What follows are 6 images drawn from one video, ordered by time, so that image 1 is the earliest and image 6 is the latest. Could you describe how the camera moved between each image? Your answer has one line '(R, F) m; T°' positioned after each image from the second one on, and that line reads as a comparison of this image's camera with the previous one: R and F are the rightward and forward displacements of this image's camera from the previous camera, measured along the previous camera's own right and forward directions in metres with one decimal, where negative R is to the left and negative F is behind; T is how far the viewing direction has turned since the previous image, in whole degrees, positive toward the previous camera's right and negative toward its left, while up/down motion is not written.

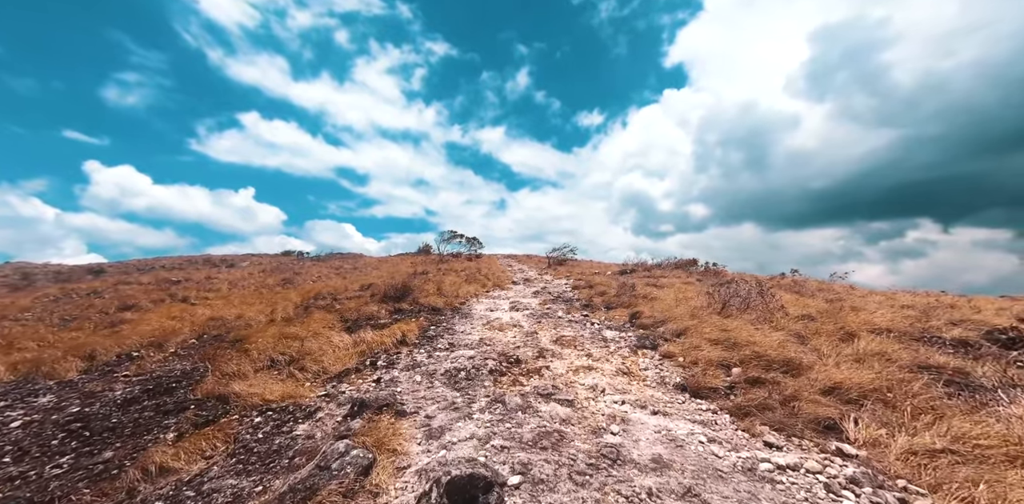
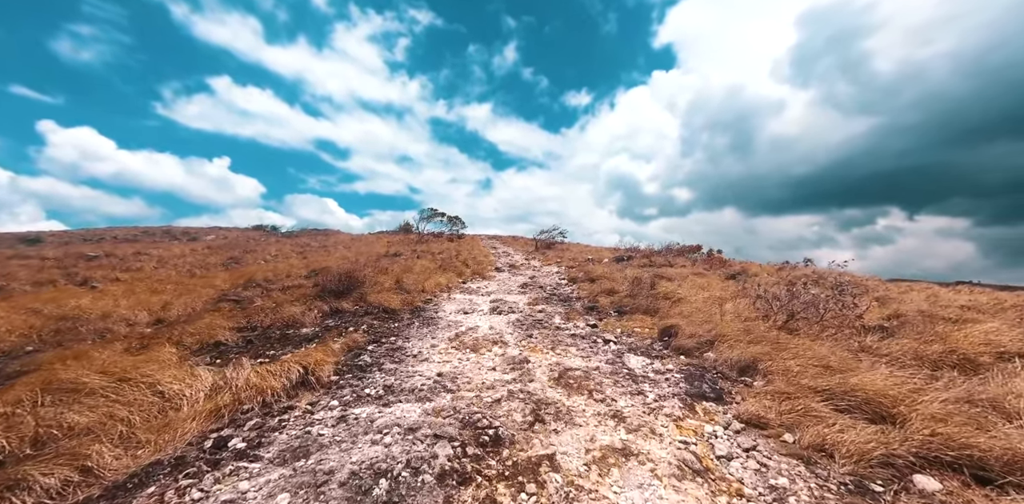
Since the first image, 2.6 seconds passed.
(+0.1, +4.2) m; +2°
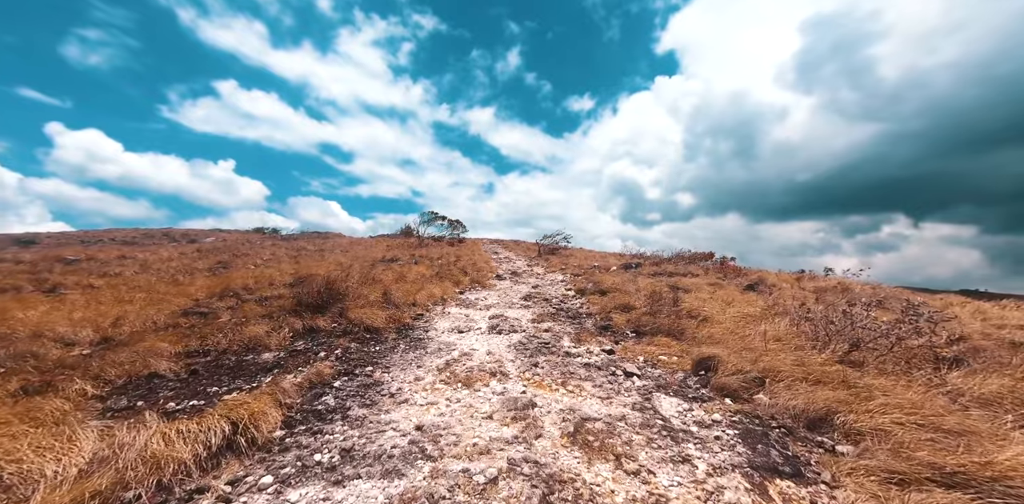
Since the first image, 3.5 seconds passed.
(0.0, +1.6) m; 0°
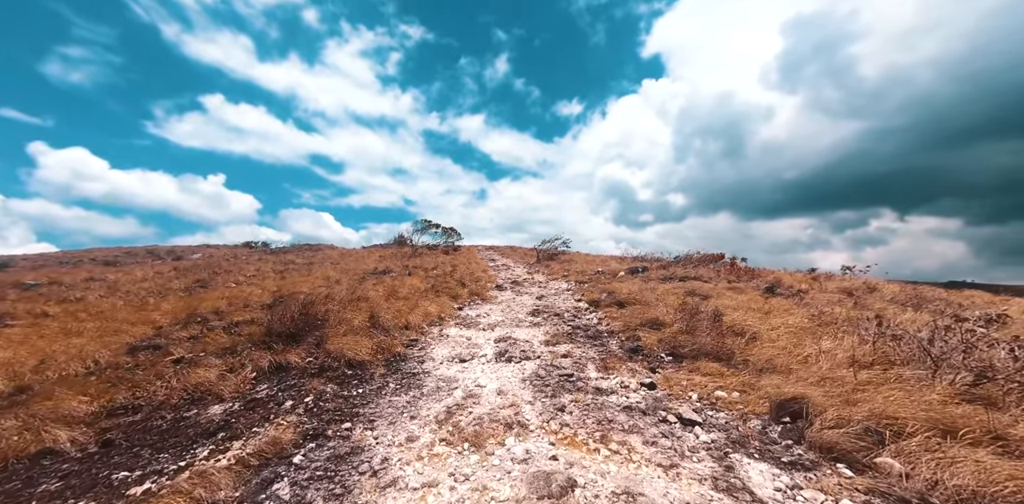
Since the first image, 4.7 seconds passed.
(-0.4, +1.8) m; +1°
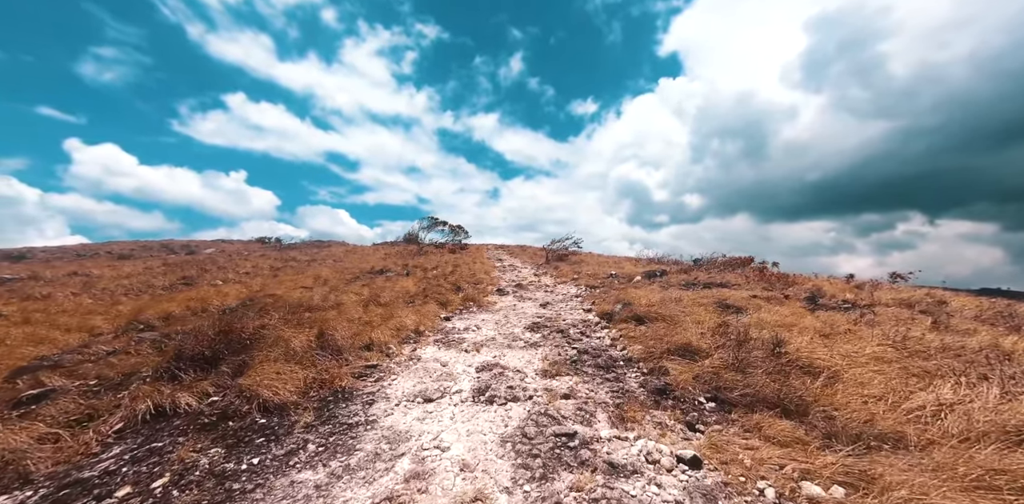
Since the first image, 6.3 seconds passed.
(+0.5, +2.5) m; -2°
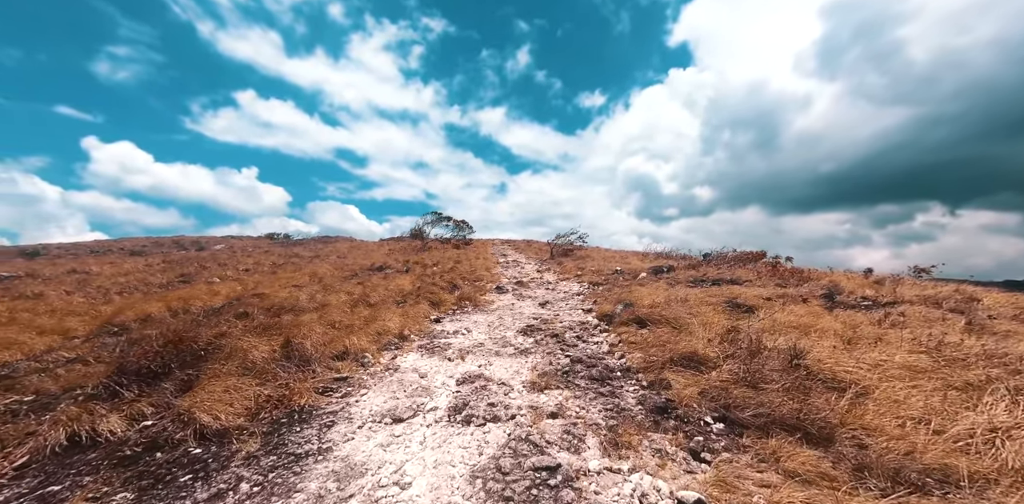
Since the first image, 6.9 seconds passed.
(+0.5, +0.9) m; -1°
